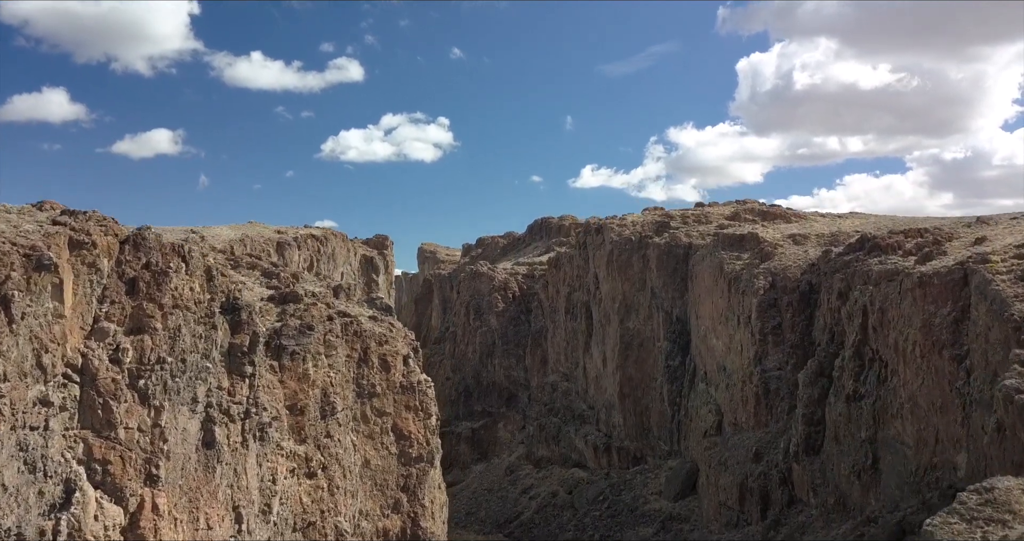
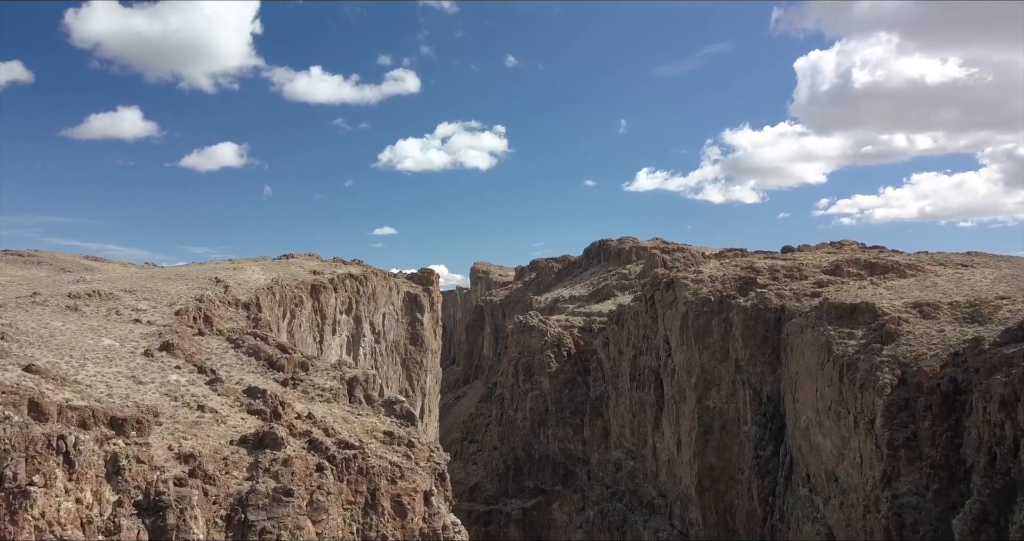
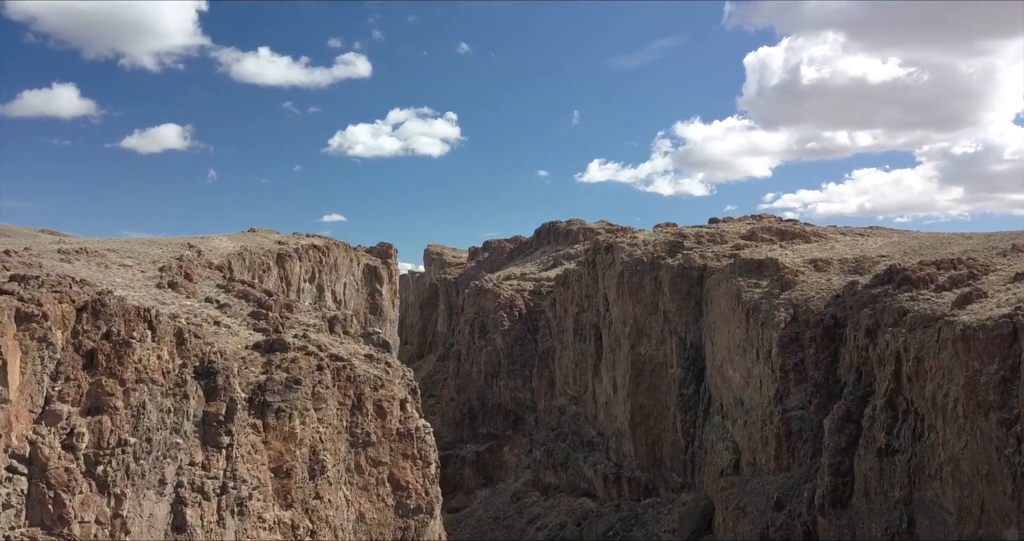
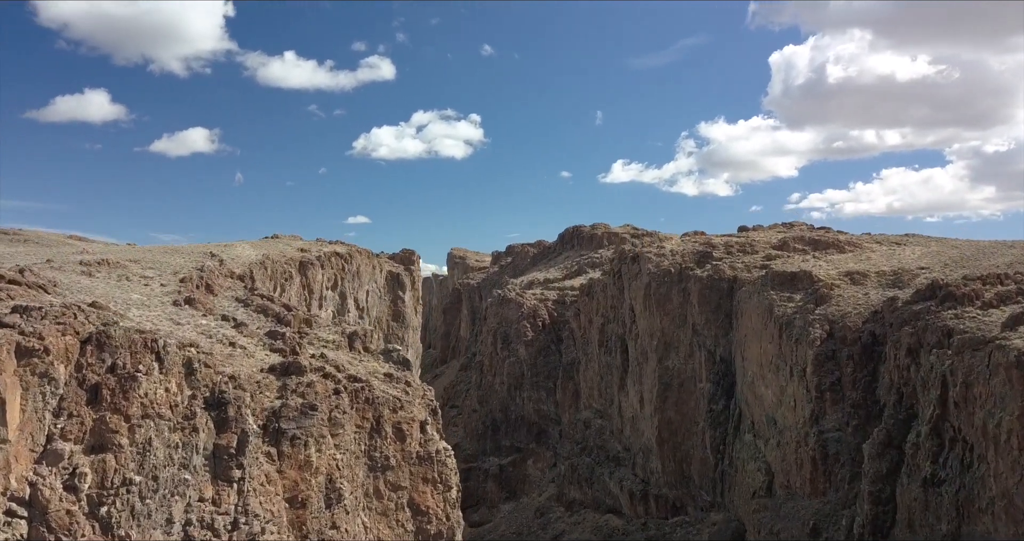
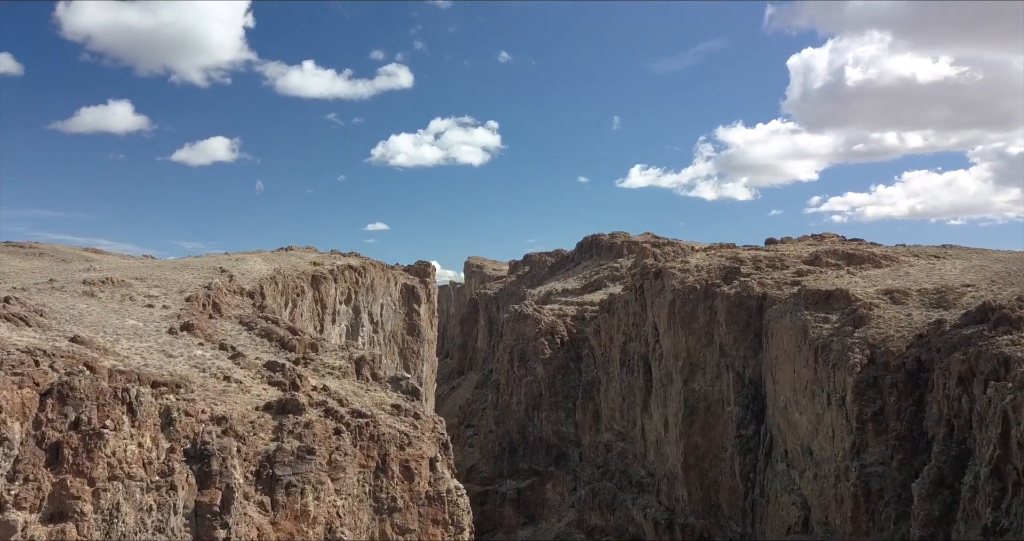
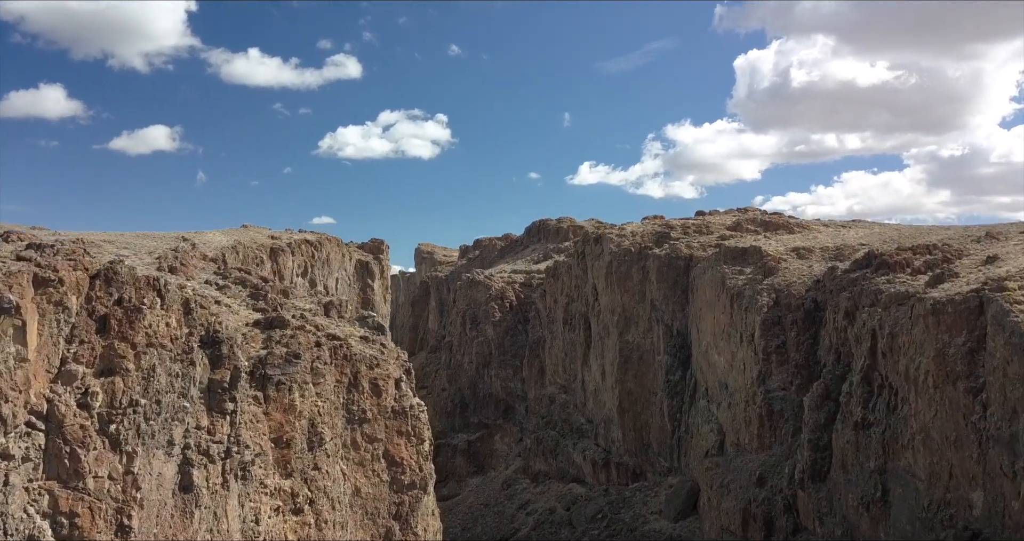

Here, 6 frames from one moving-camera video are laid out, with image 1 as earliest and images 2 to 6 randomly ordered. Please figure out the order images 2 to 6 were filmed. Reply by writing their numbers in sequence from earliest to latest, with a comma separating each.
6, 3, 4, 5, 2
